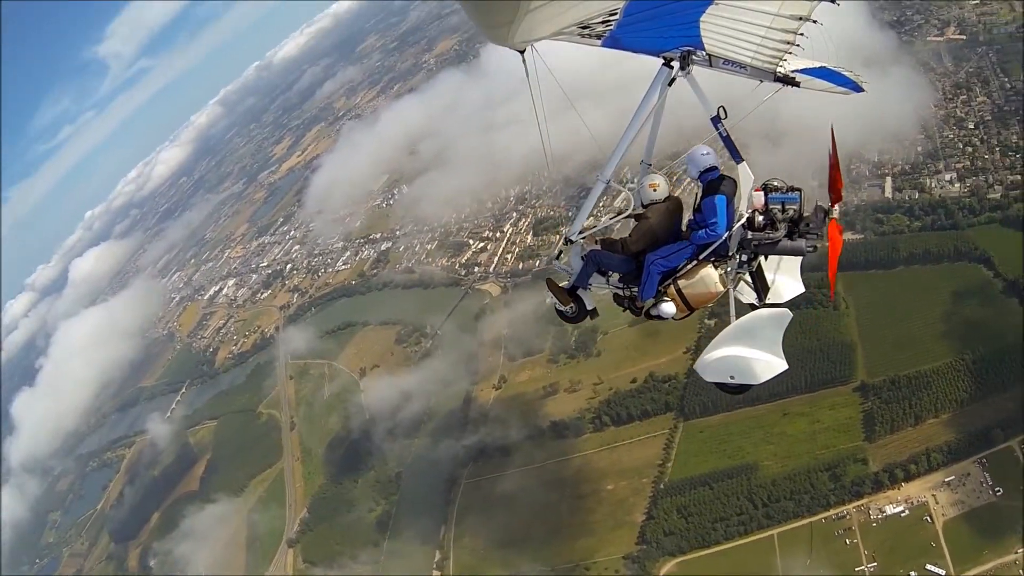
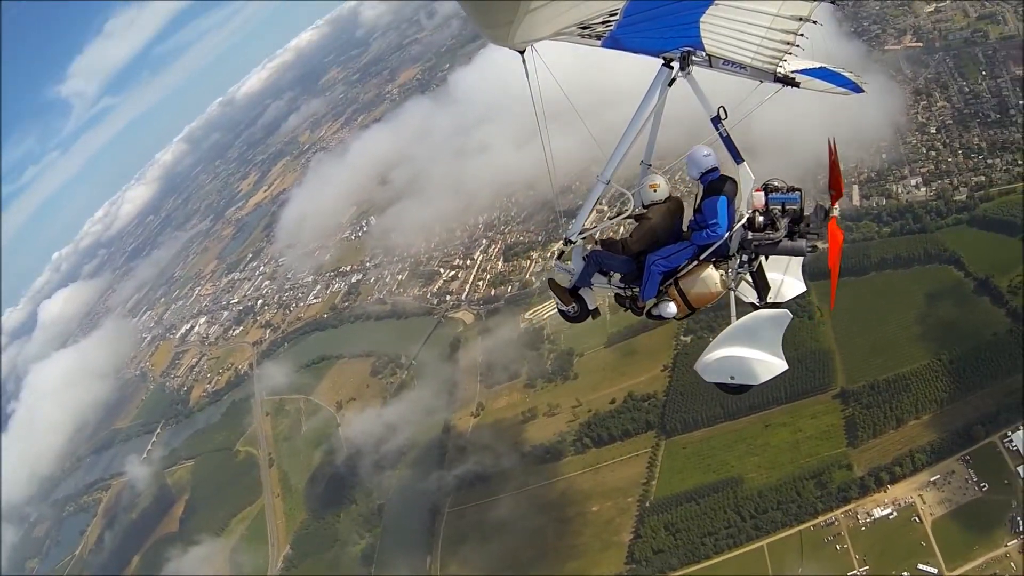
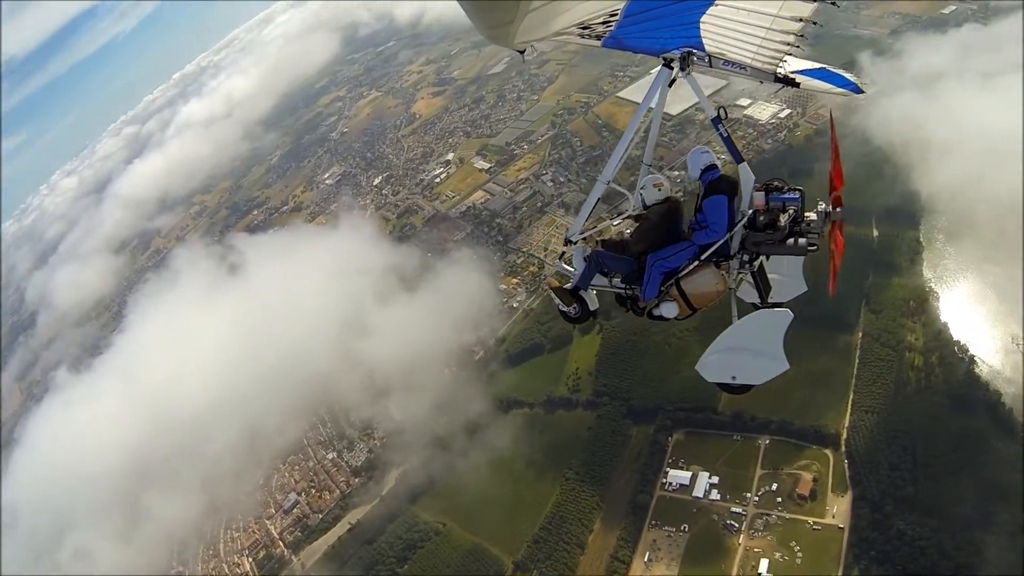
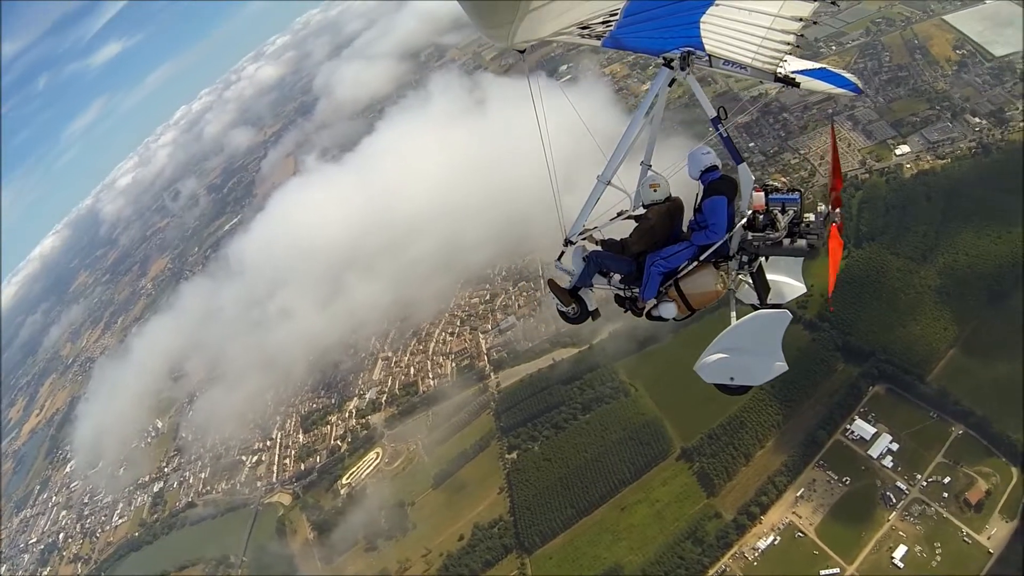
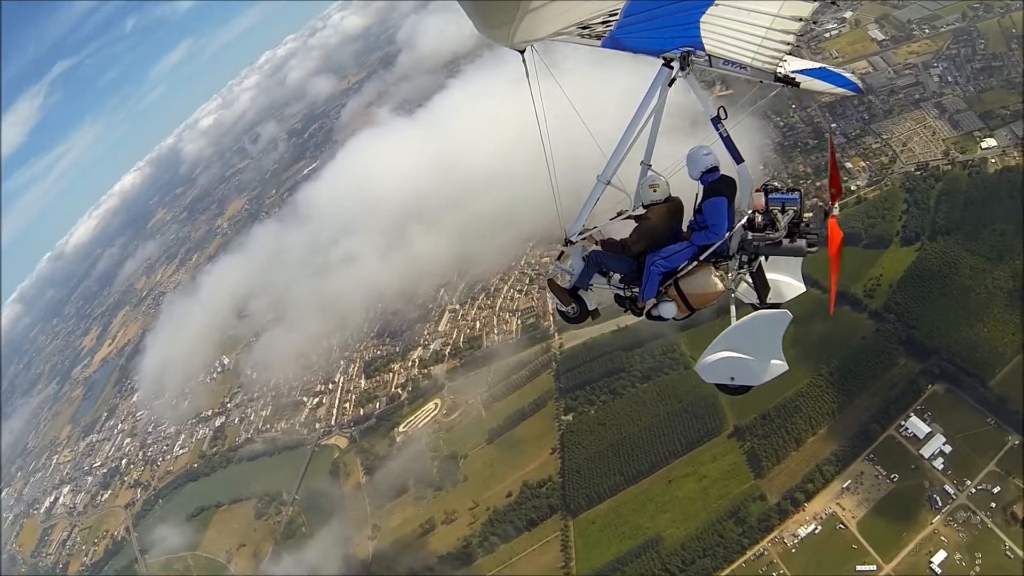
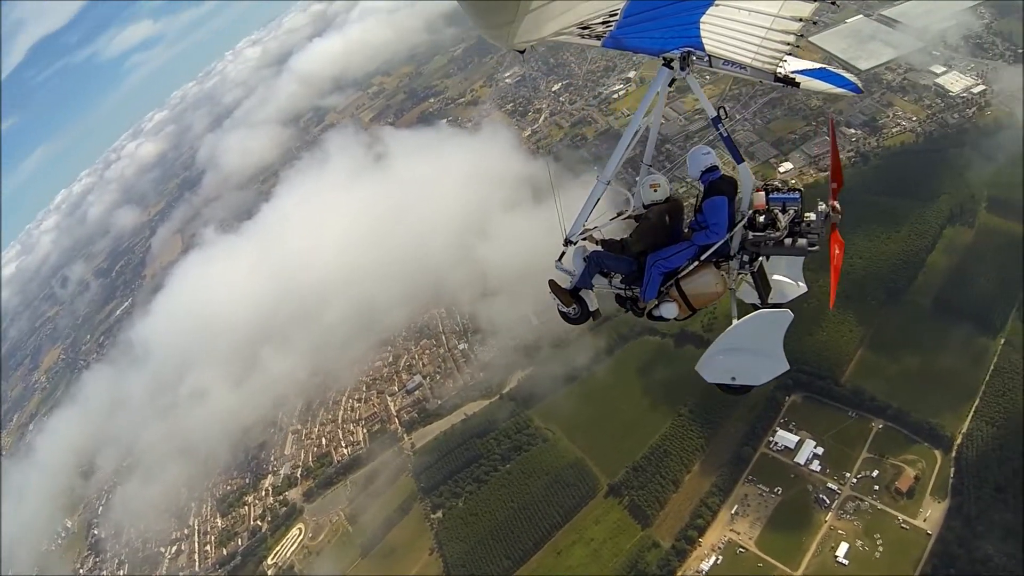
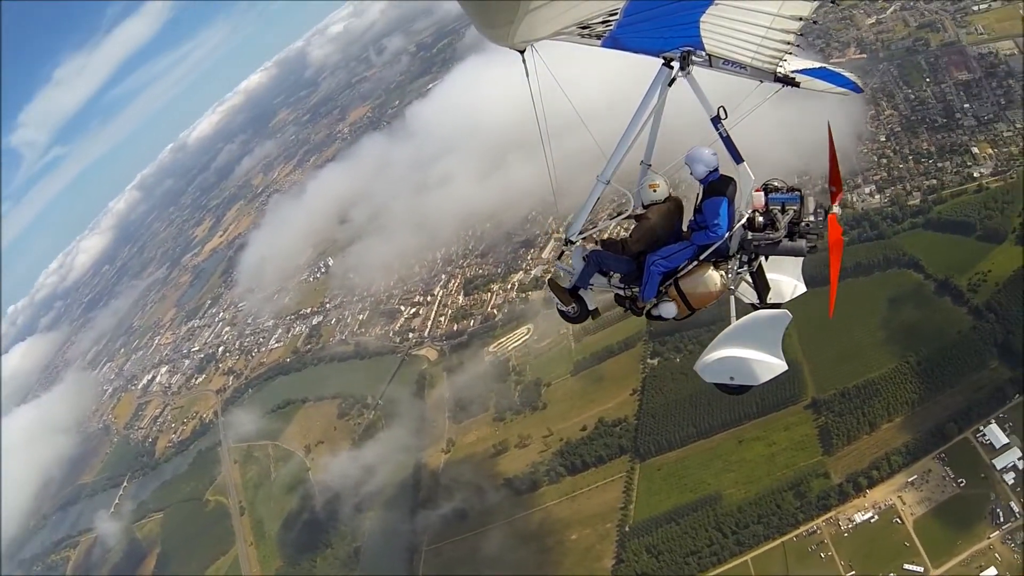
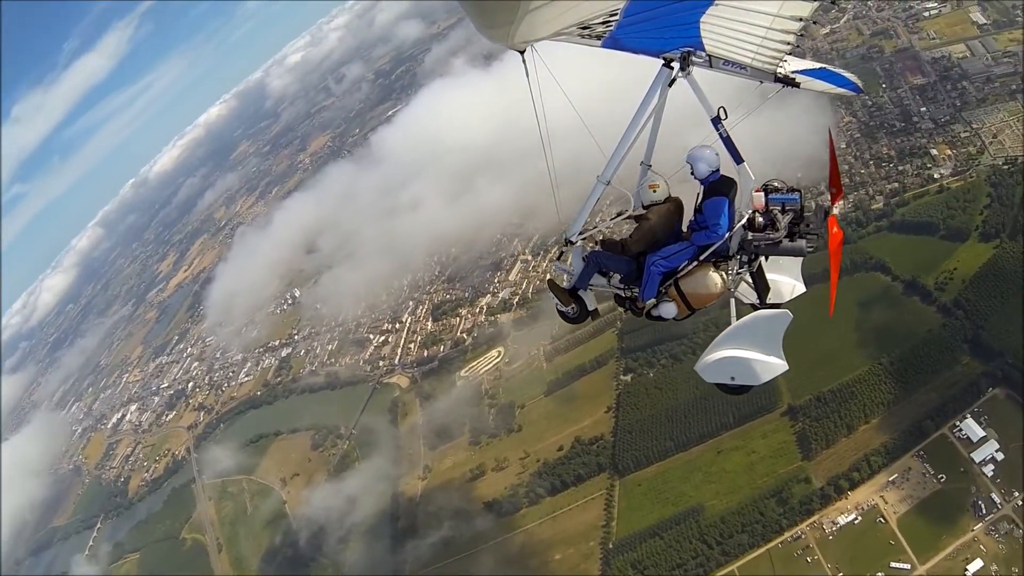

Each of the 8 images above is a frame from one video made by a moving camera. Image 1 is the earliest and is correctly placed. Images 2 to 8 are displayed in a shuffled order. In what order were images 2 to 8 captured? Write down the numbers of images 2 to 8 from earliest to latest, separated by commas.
2, 7, 8, 5, 4, 6, 3
